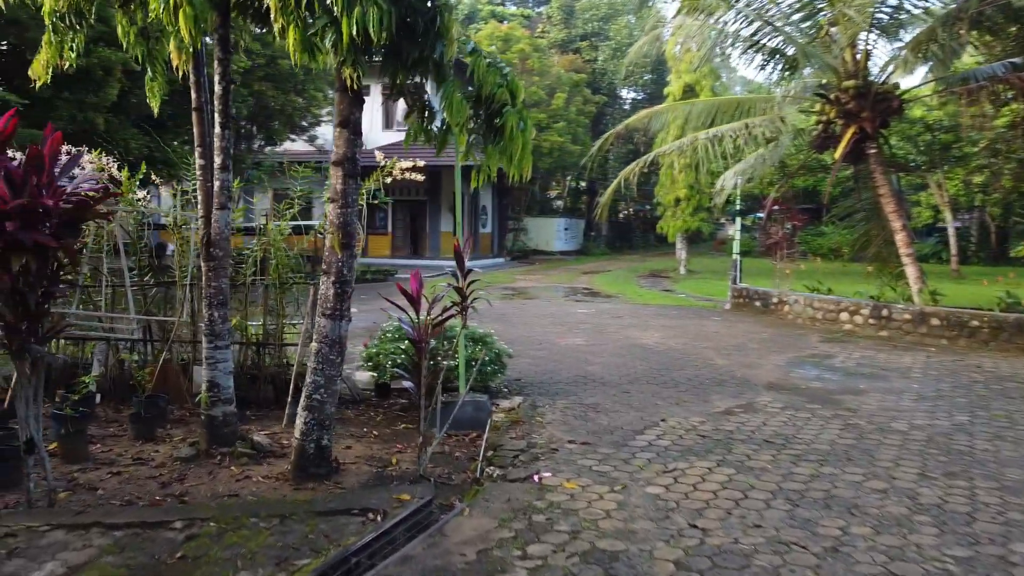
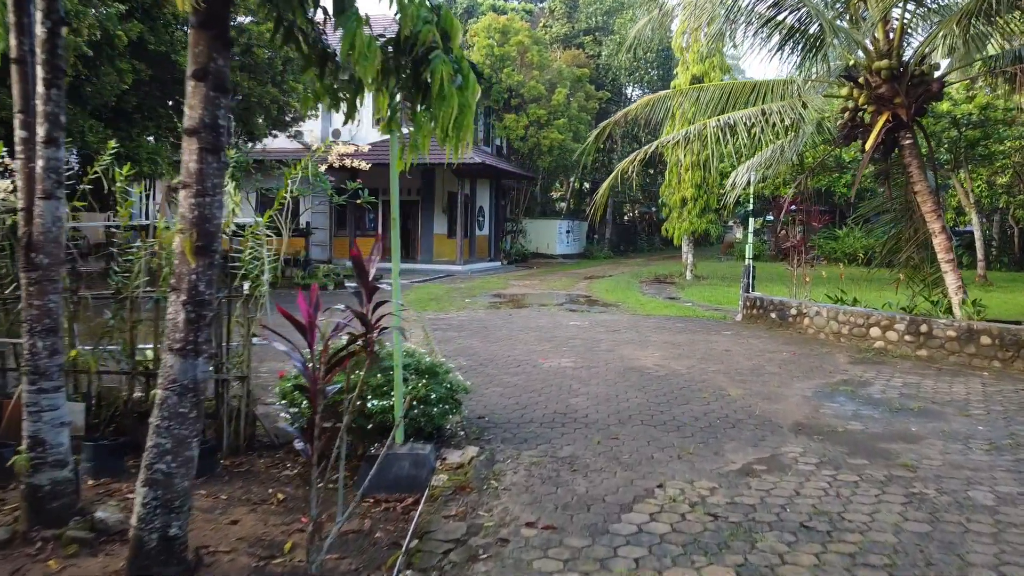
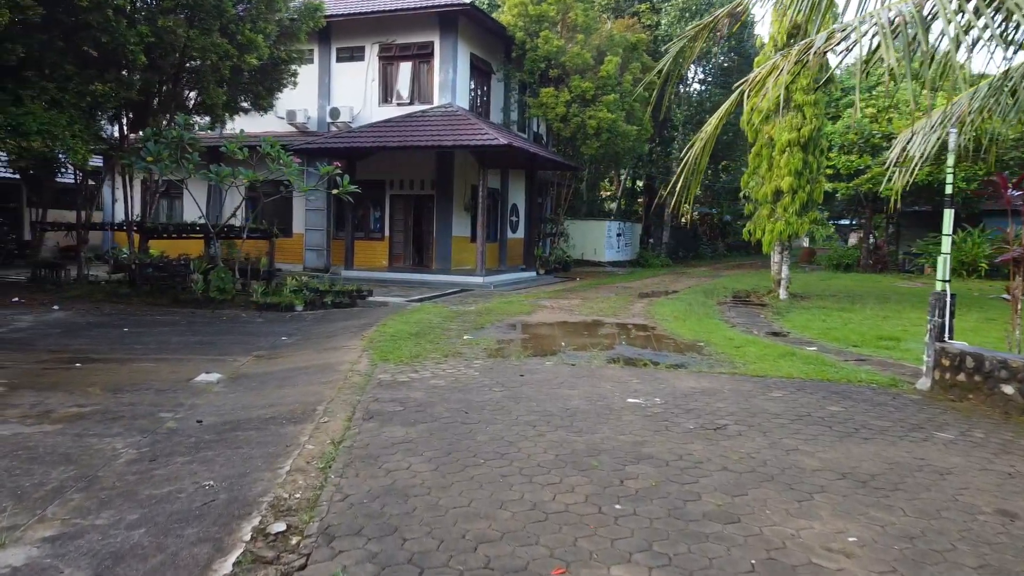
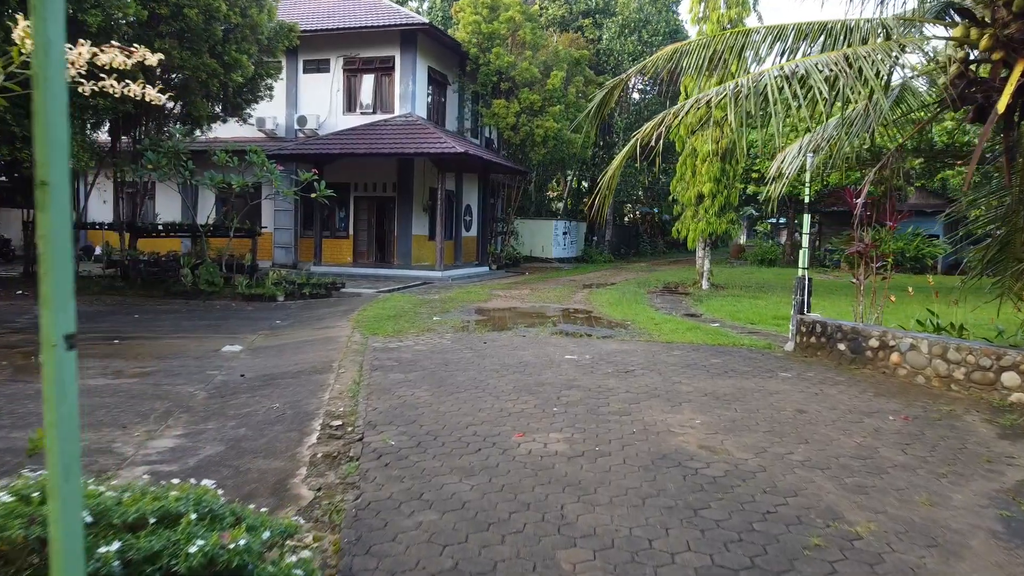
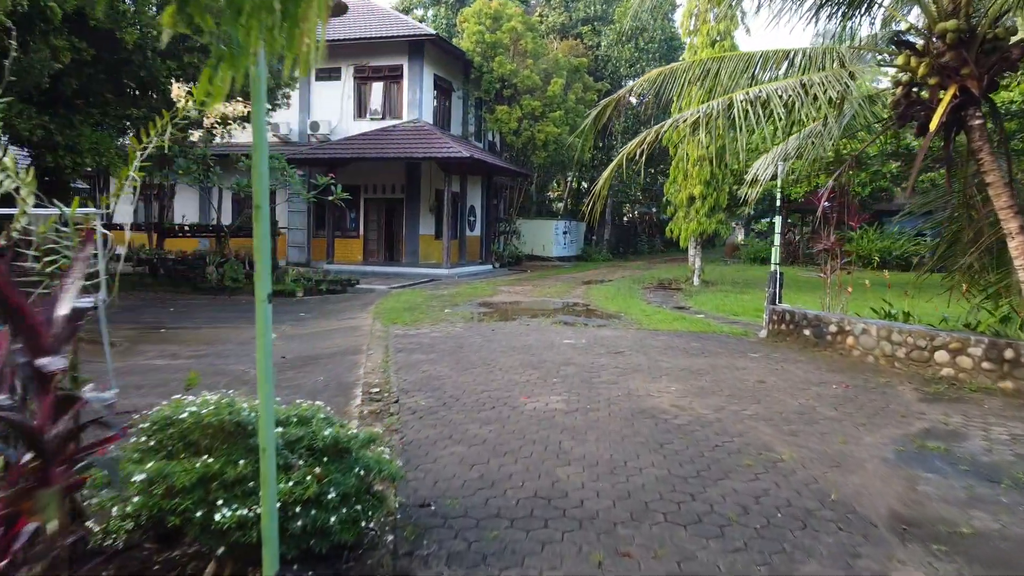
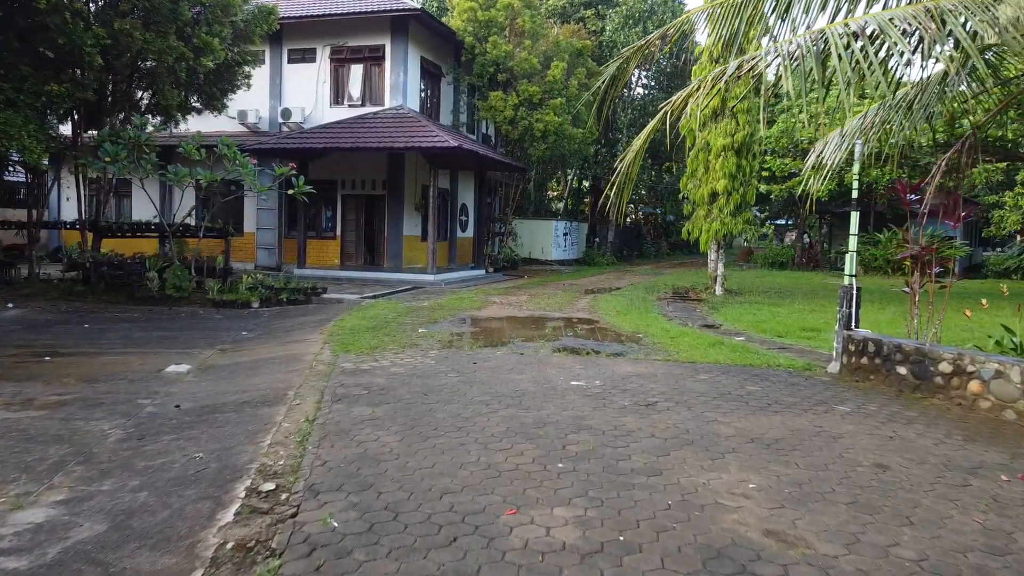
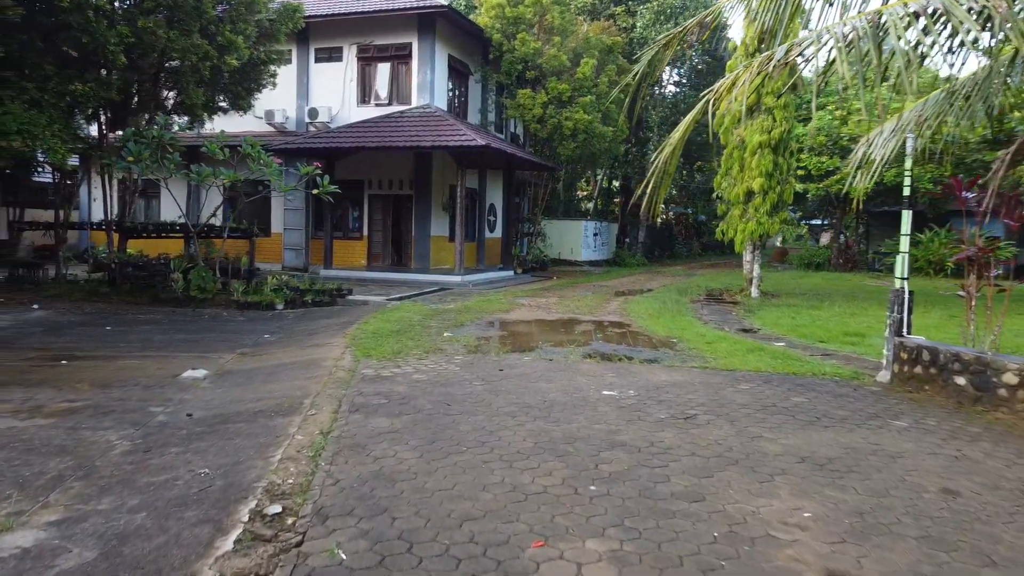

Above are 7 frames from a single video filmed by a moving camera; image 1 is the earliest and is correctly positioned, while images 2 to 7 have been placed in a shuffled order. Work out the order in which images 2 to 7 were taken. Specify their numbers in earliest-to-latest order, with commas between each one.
2, 5, 4, 6, 7, 3
